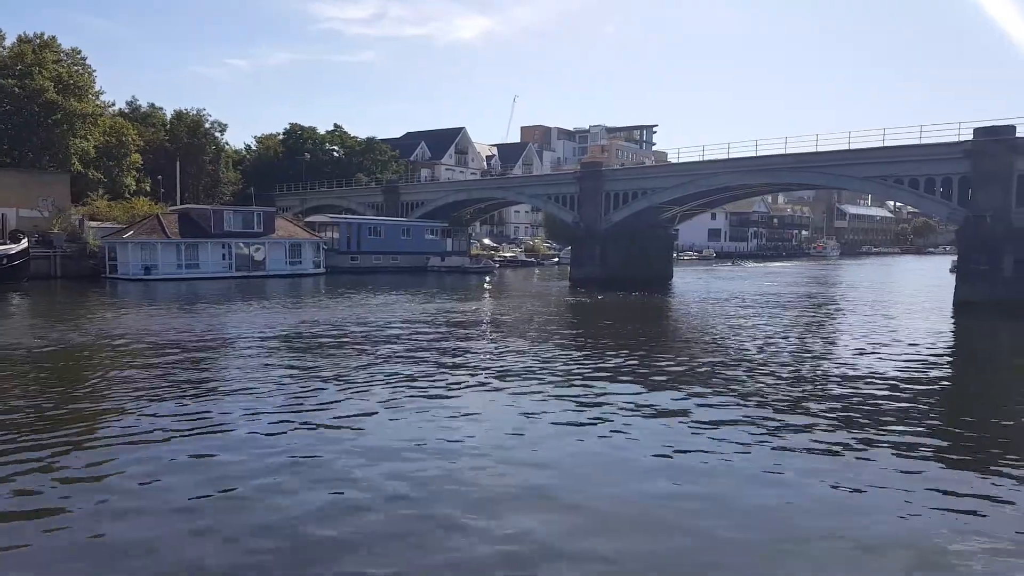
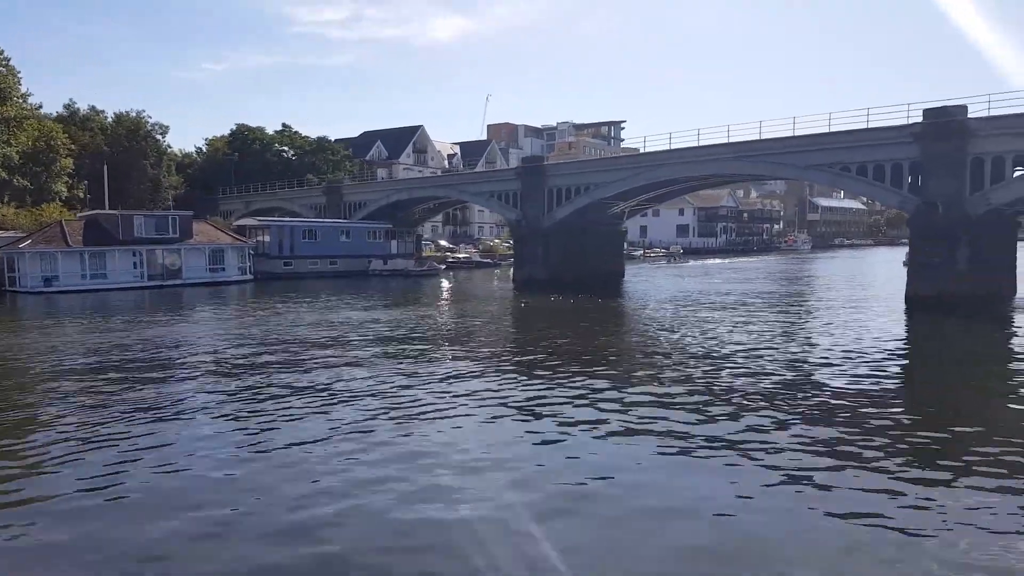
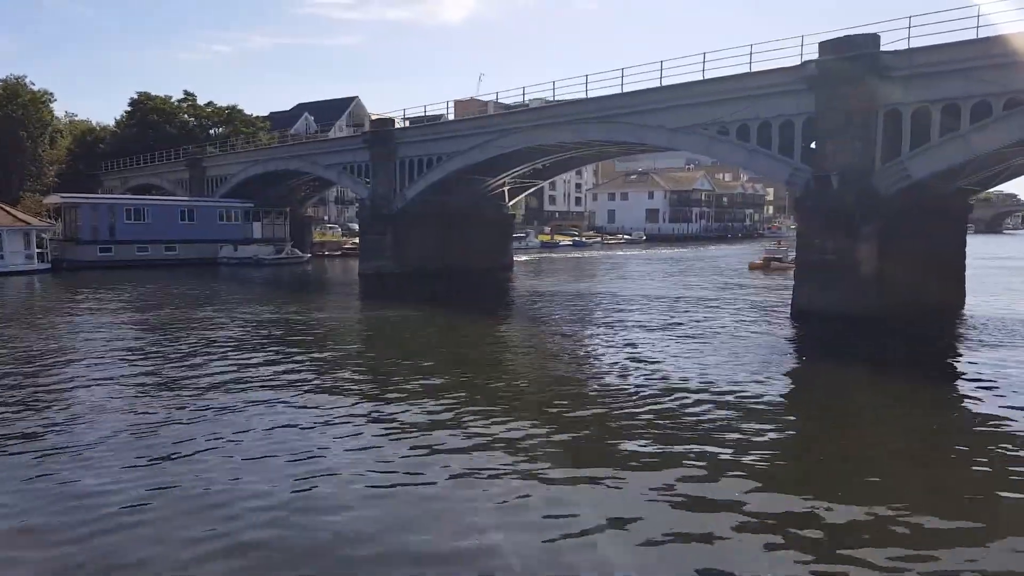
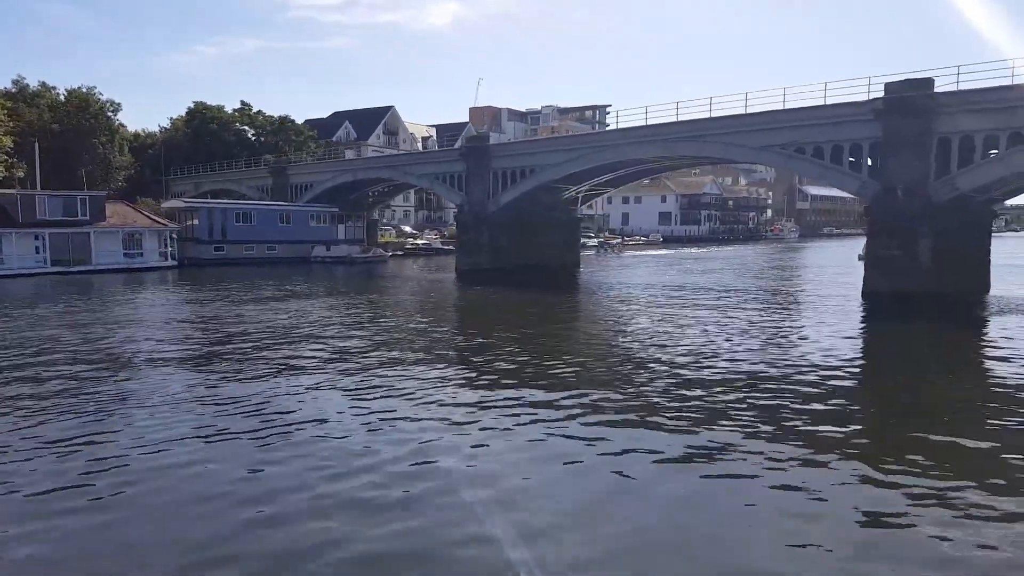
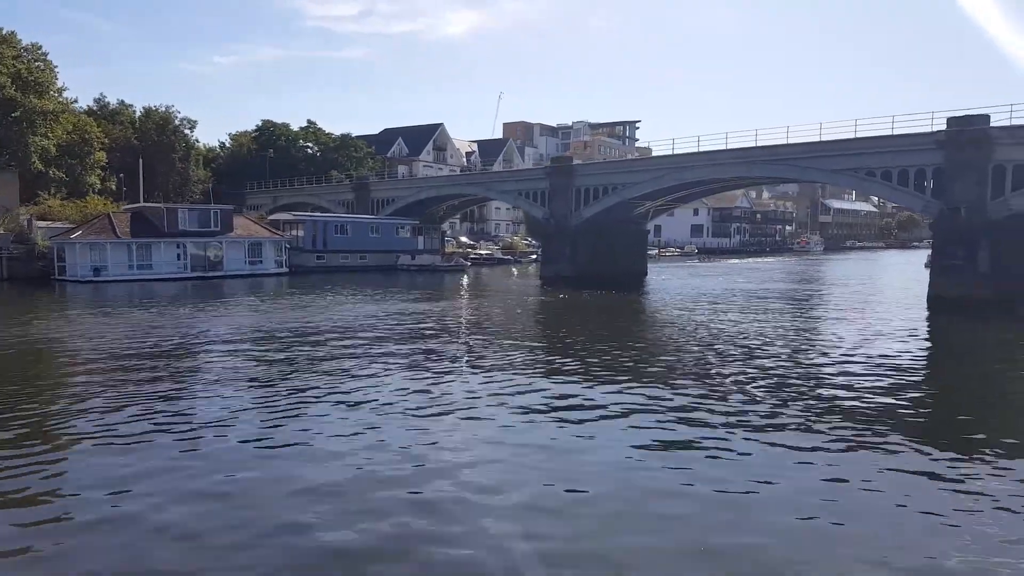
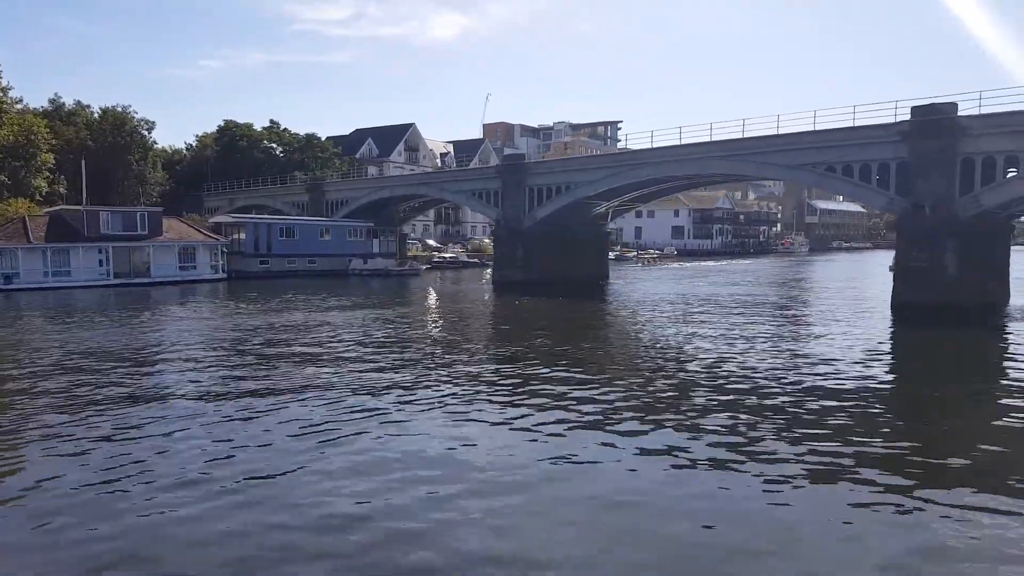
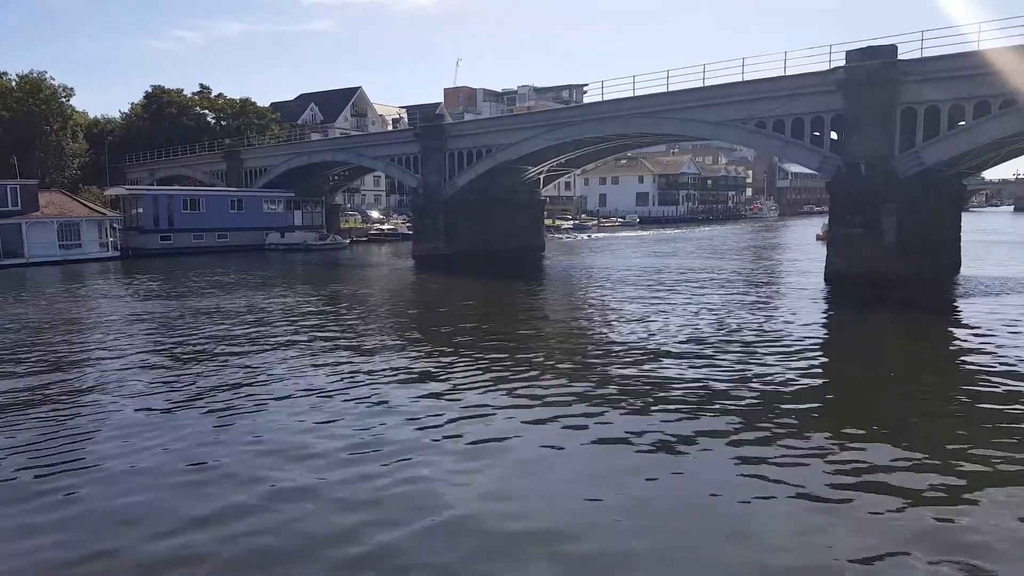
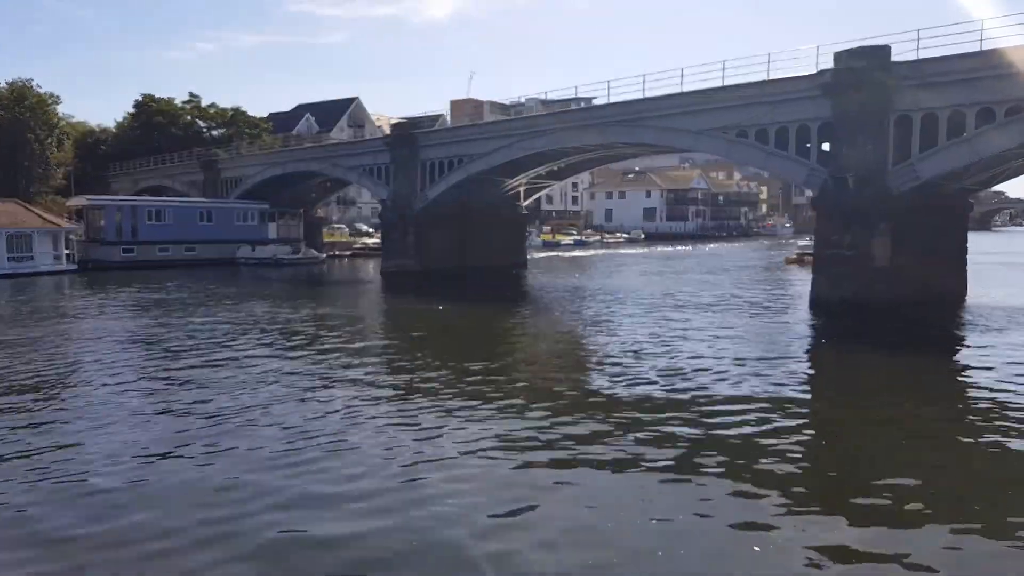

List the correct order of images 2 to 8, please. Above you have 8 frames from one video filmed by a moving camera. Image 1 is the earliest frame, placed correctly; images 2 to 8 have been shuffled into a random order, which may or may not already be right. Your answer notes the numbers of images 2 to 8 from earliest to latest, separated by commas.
5, 2, 6, 4, 7, 8, 3
